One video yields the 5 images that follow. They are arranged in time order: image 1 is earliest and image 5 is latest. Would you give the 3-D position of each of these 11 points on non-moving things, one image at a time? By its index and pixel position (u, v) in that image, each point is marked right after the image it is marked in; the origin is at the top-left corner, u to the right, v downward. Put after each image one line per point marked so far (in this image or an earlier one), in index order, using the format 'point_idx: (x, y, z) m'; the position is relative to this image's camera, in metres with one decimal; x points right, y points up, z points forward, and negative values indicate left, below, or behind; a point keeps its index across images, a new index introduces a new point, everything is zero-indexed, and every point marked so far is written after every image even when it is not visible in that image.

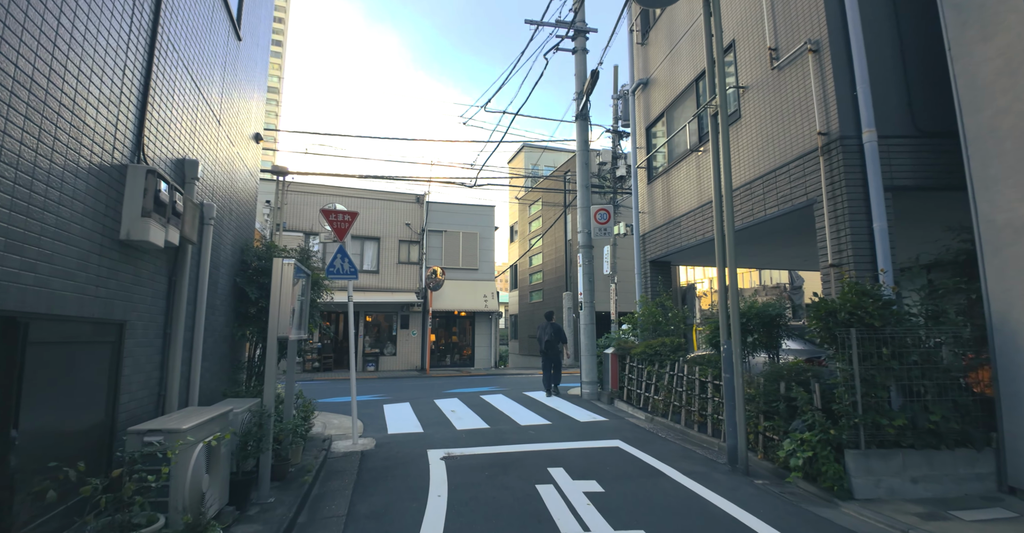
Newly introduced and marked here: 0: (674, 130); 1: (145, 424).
0: (+3.5, +3.0, +11.0) m
1: (-2.6, -1.1, +3.6) m
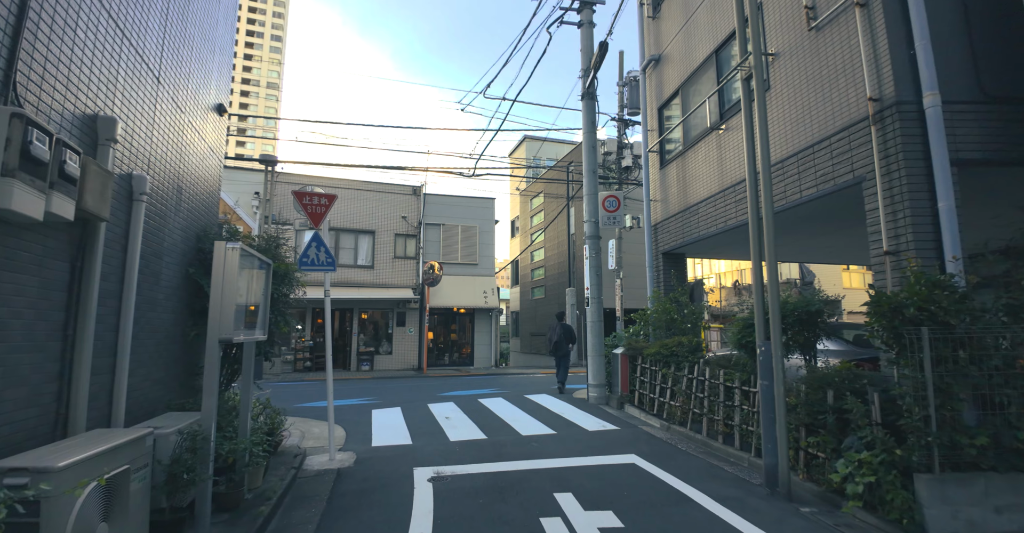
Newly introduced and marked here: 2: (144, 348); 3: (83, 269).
0: (+3.5, +3.1, +10.0) m
1: (-2.6, -1.0, +2.7) m
2: (-3.3, -0.7, +4.6) m
3: (-3.0, 0.0, +3.6) m
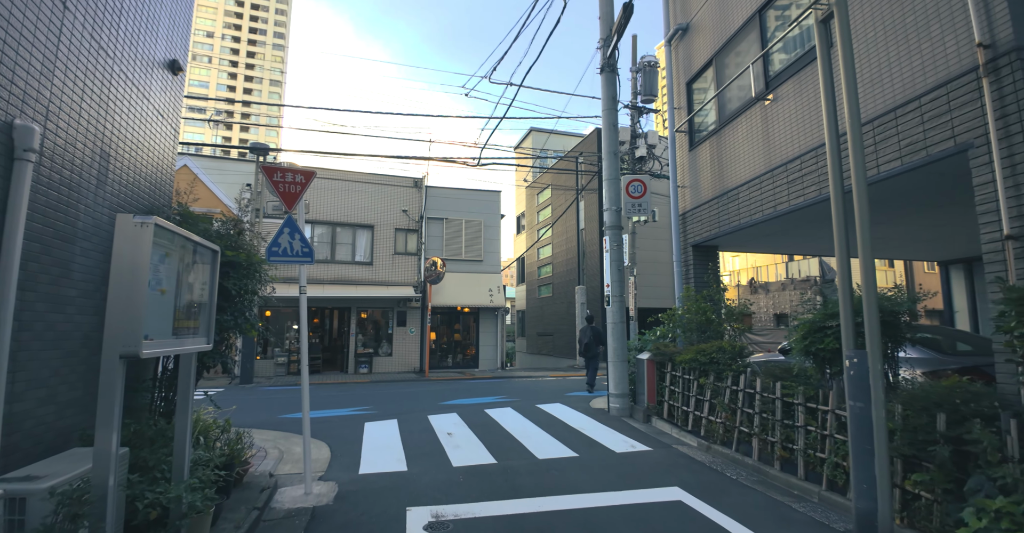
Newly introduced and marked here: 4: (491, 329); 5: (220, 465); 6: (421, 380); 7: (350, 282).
0: (+3.7, +3.3, +8.8) m
1: (-2.5, -0.9, +1.5) m
2: (-3.2, -0.6, +3.4) m
3: (-2.9, +0.1, +2.4) m
4: (-0.8, -2.5, +19.9) m
5: (-2.6, -1.8, +4.6) m
6: (-3.0, -3.7, +16.4) m
7: (-5.8, -0.5, +18.2) m
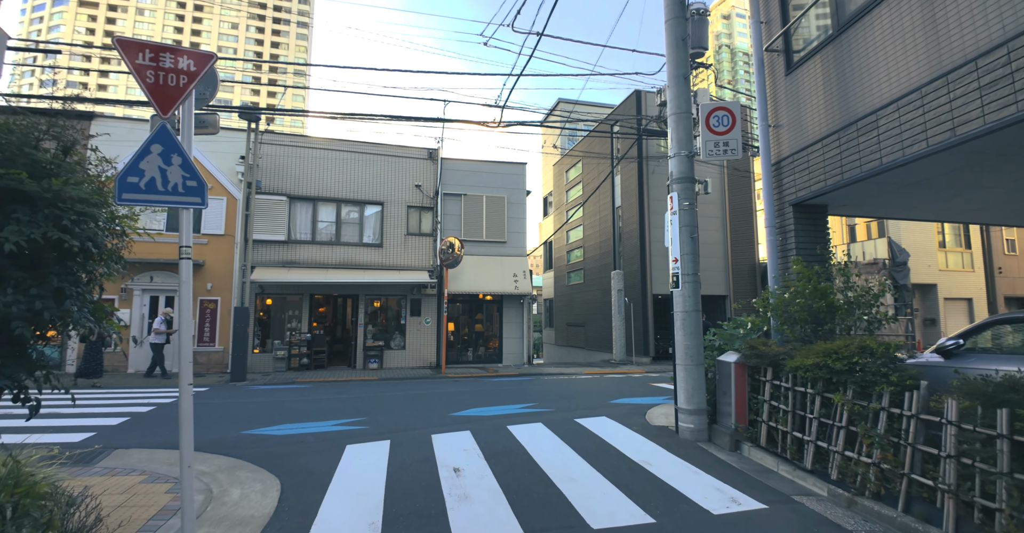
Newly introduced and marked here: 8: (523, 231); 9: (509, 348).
0: (+4.1, +3.7, +6.2) m
1: (-2.4, -0.7, -0.7) m
2: (-3.0, -0.4, +1.3) m
3: (-2.8, +0.3, +0.2) m
4: (+0.2, -1.8, +17.6) m
5: (-2.4, -1.5, +2.4) m
6: (-2.2, -3.1, +14.2) m
7: (-5.0, 0.0, +16.2) m
8: (+0.4, +1.3, +18.2) m
9: (-0.1, -2.8, +17.5) m
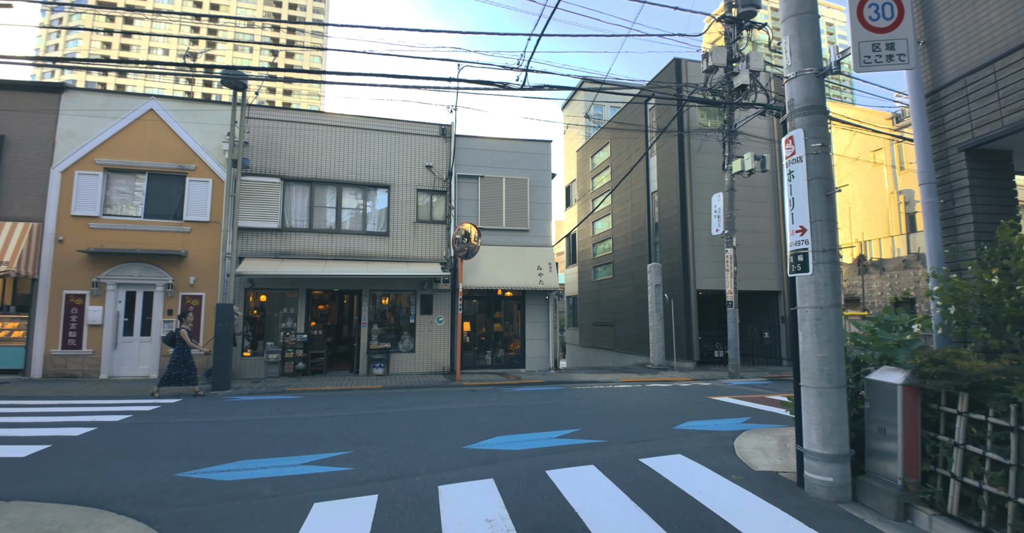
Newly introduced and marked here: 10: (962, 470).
0: (+4.4, +3.9, +4.1) m
1: (-2.3, -0.5, -2.6) m
2: (-2.8, -0.1, -0.7) m
3: (-2.6, +0.6, -1.7) m
4: (+0.9, -1.6, +15.6) m
5: (-2.2, -1.2, +0.4) m
6: (-1.5, -2.9, +12.3) m
7: (-4.3, +0.3, +14.3) m
8: (+1.1, +1.6, +16.1) m
9: (+0.6, -2.5, +15.4) m
10: (+3.3, -1.5, +3.7) m
